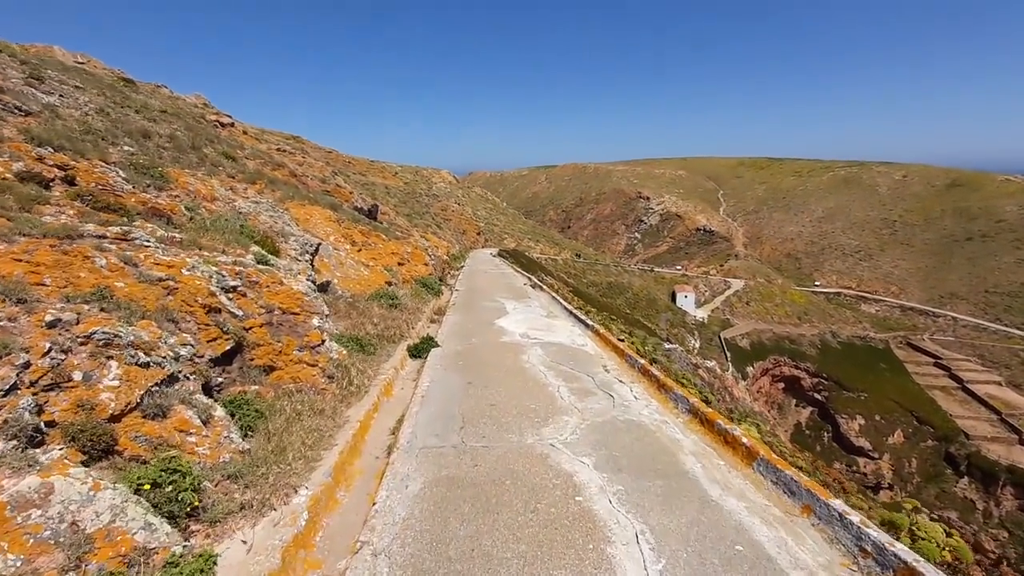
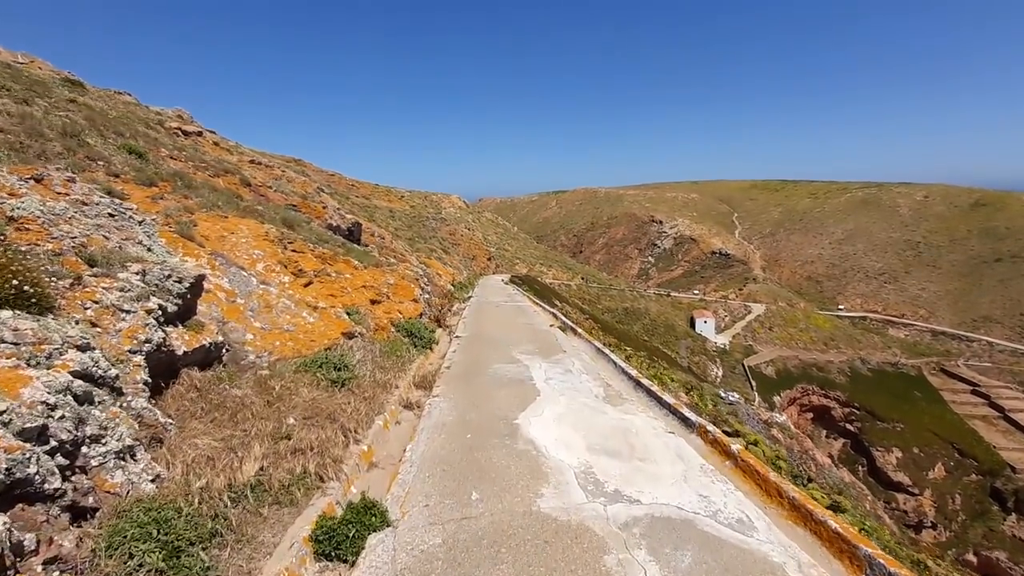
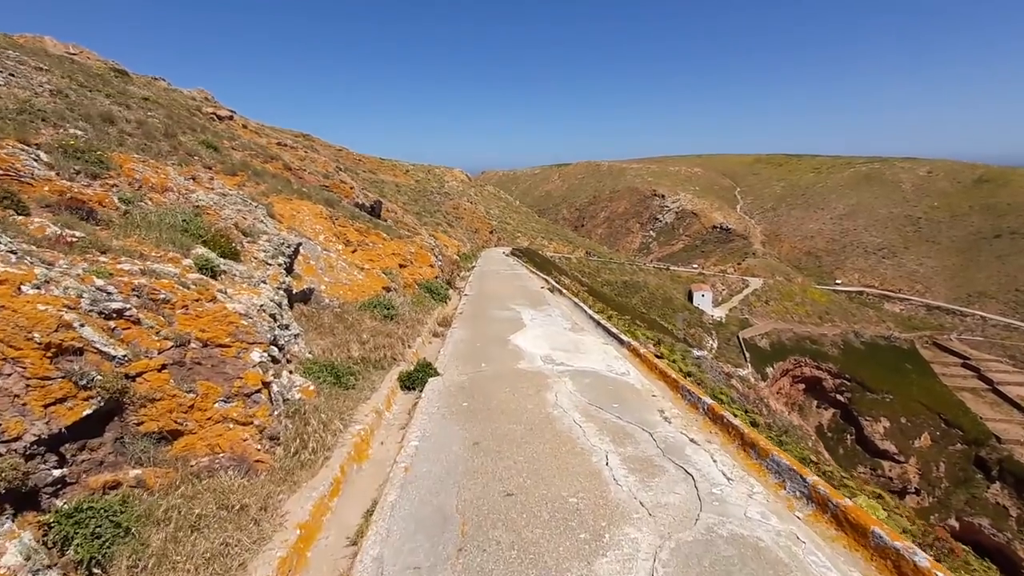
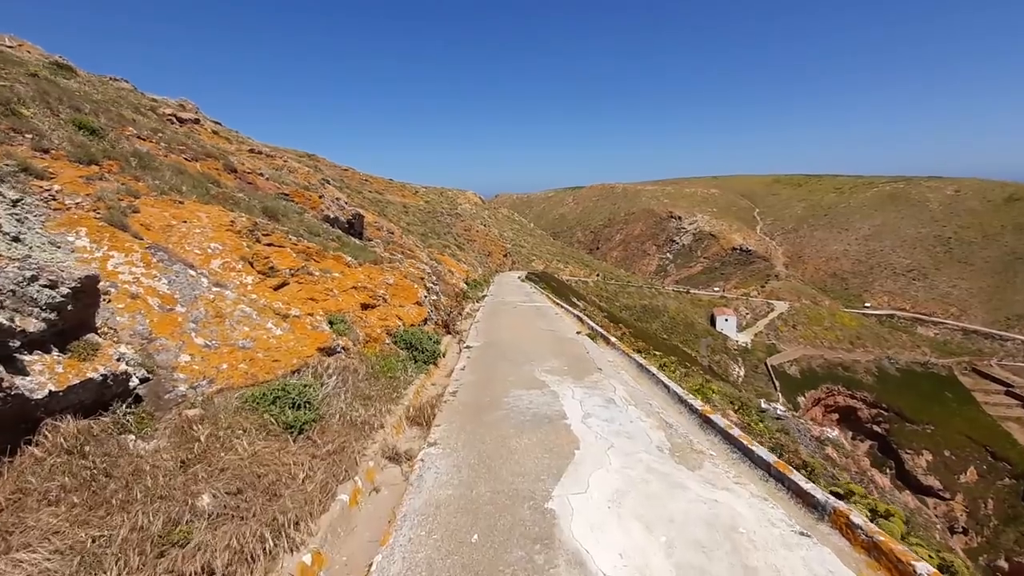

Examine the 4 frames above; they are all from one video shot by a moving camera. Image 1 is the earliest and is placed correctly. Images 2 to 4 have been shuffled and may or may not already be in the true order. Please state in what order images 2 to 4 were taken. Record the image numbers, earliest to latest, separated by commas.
3, 2, 4
